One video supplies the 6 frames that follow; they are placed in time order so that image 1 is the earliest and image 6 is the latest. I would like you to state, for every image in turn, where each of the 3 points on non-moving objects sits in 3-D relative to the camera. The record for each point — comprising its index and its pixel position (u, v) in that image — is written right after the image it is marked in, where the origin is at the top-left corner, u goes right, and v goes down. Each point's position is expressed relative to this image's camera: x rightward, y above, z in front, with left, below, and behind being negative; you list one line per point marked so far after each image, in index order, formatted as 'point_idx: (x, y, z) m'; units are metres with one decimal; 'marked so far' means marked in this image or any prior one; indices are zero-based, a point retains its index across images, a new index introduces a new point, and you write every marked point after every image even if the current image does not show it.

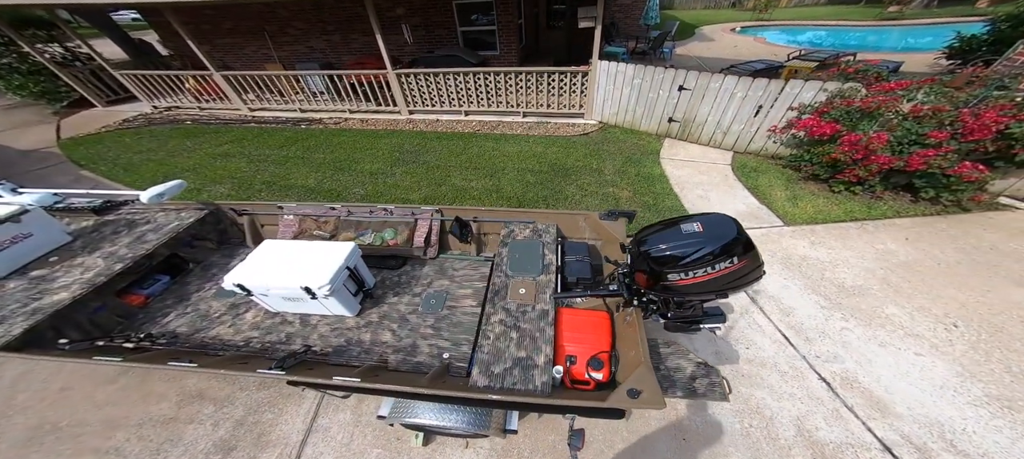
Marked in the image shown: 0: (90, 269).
0: (-3.3, -0.4, +2.3) m
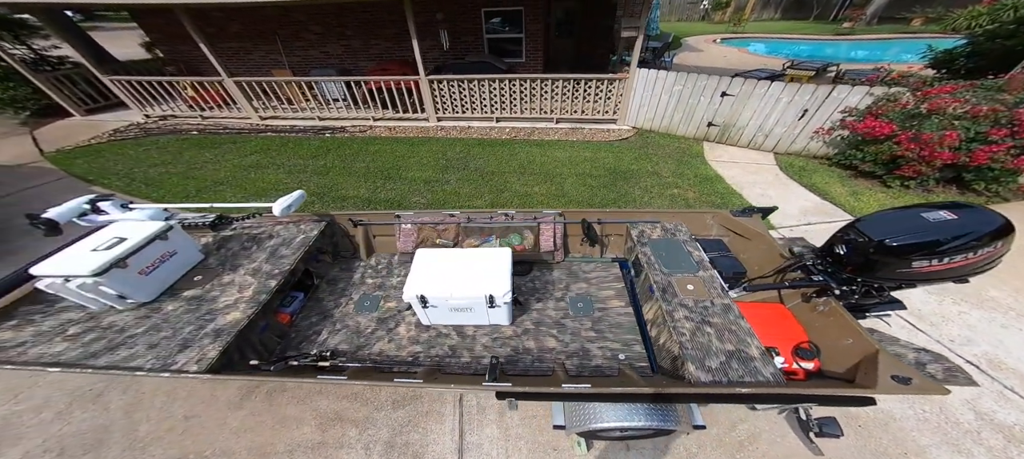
0: (-2.0, -0.5, +2.2) m
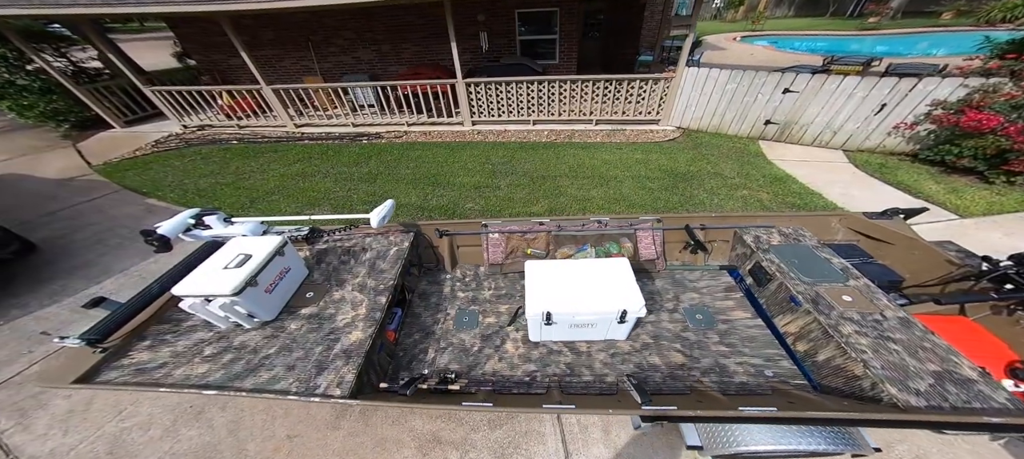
0: (-1.2, -0.6, +2.1) m
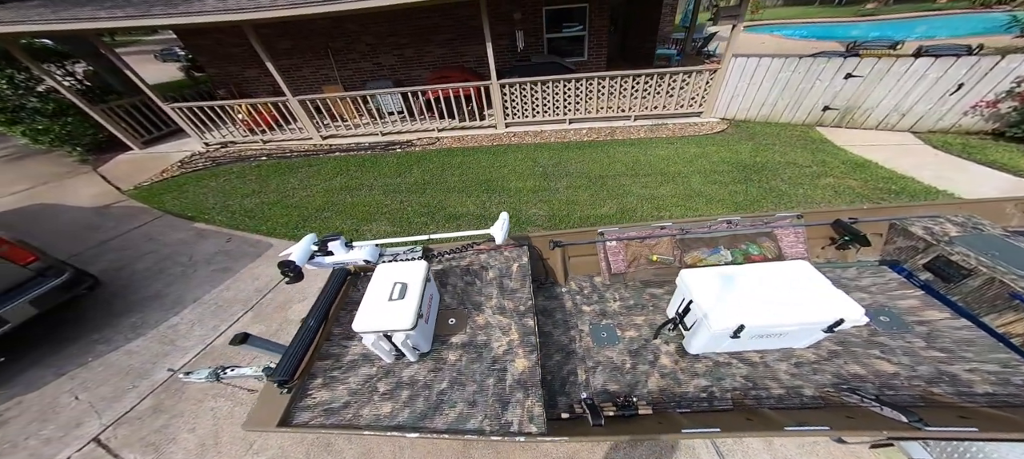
0: (0.0, -0.7, +1.8) m
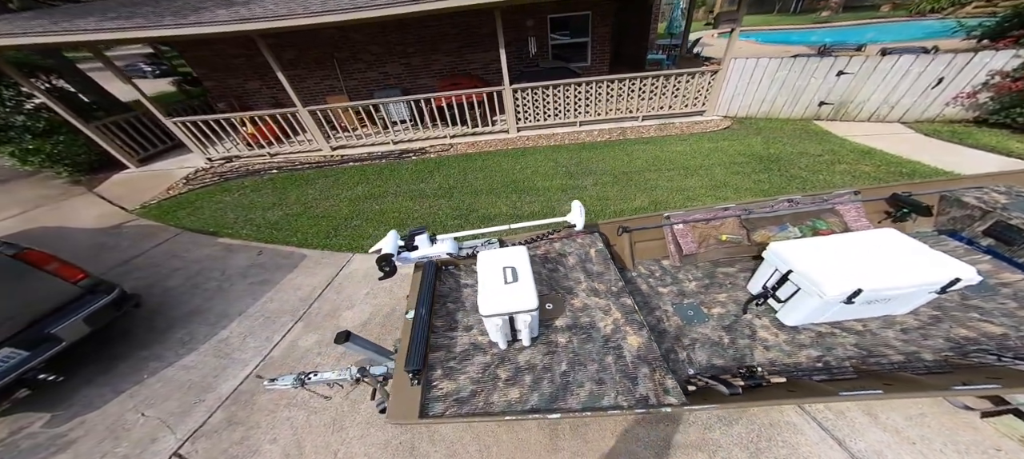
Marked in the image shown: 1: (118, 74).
0: (+0.7, -0.6, +1.9) m
1: (-8.4, +3.3, +5.7) m
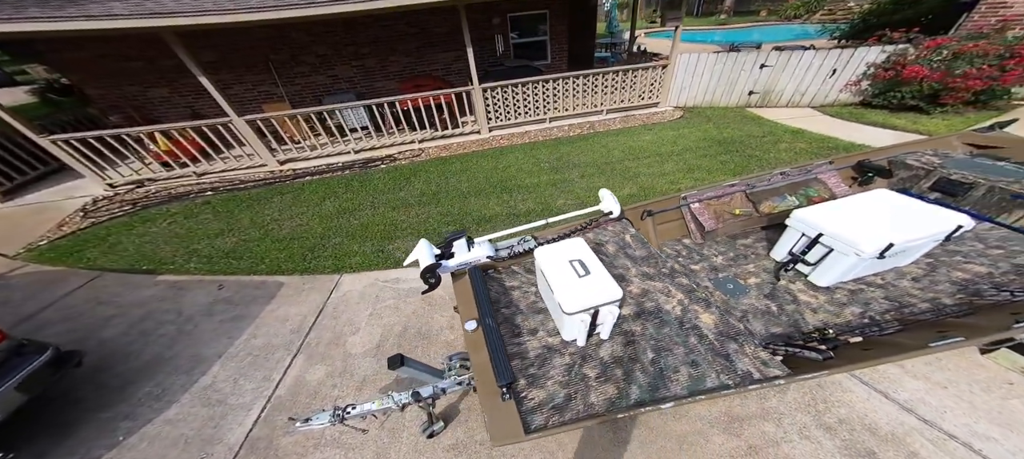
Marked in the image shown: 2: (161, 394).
0: (+1.2, -0.4, +1.9) m
1: (-8.8, +2.4, +4.2) m
2: (-2.7, -1.4, +2.0) m
